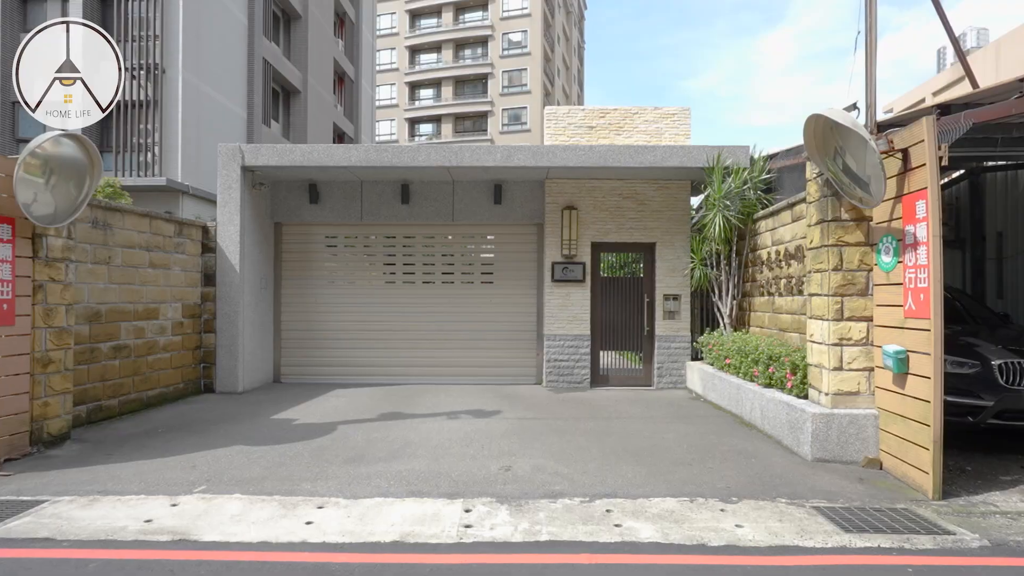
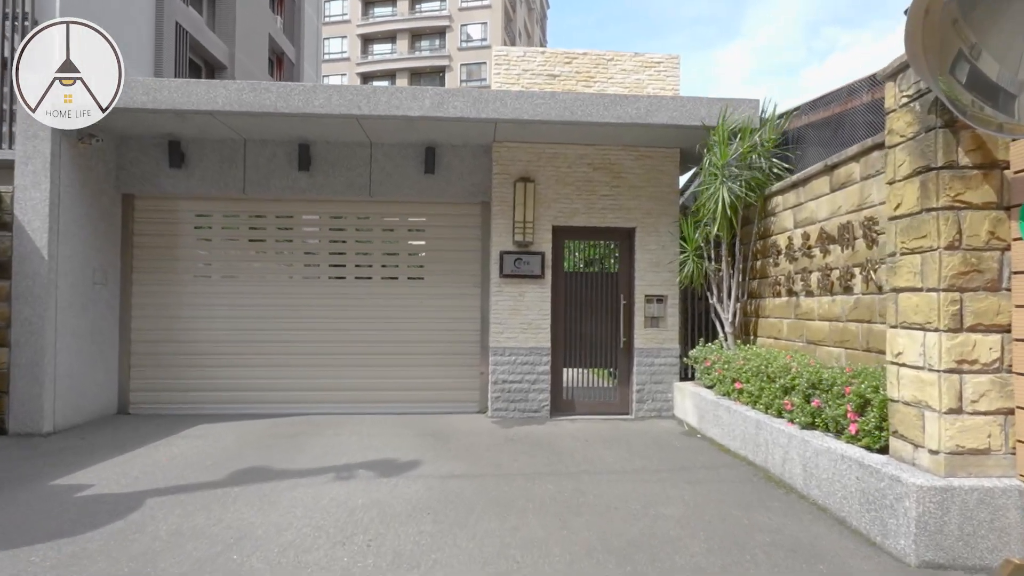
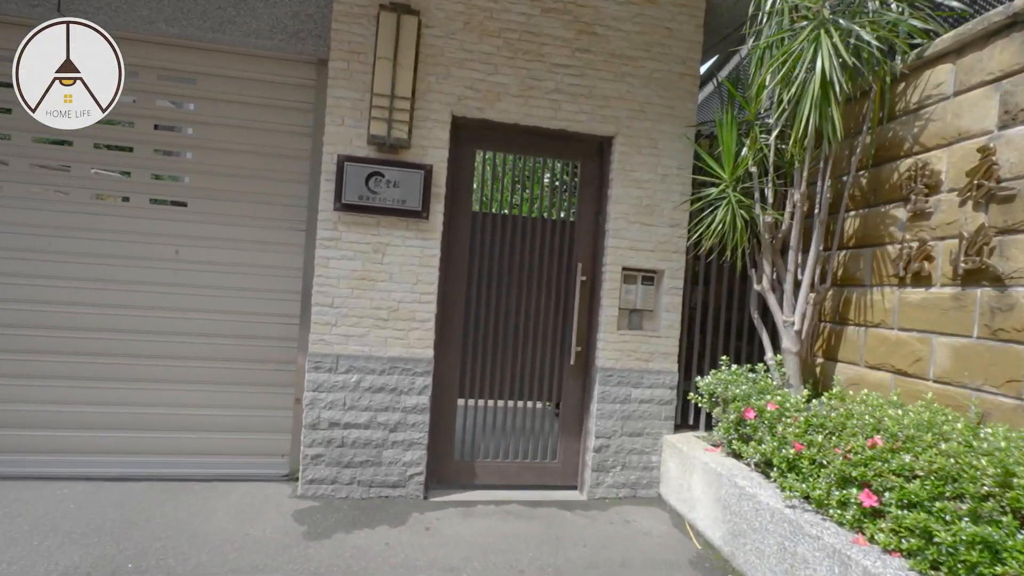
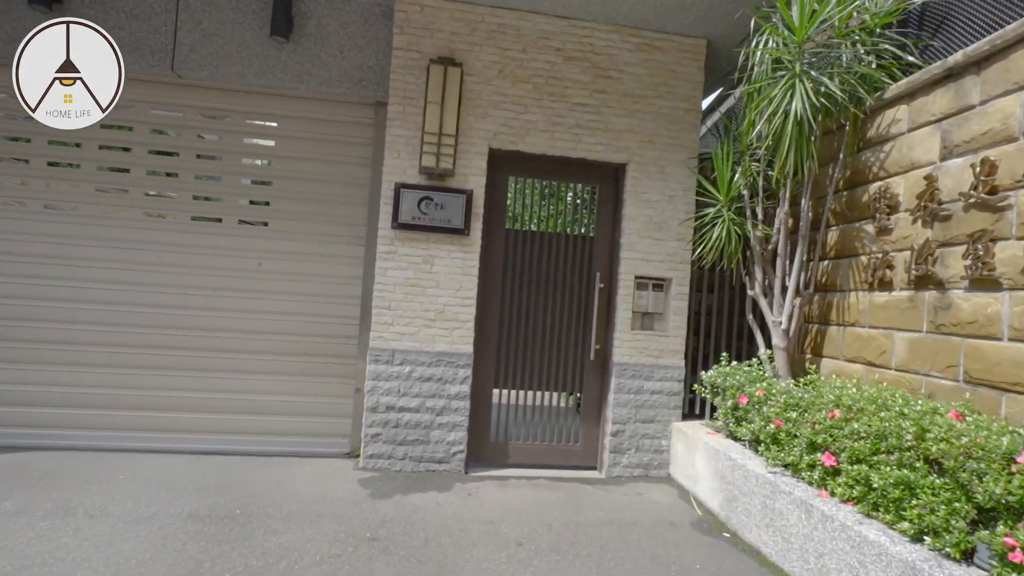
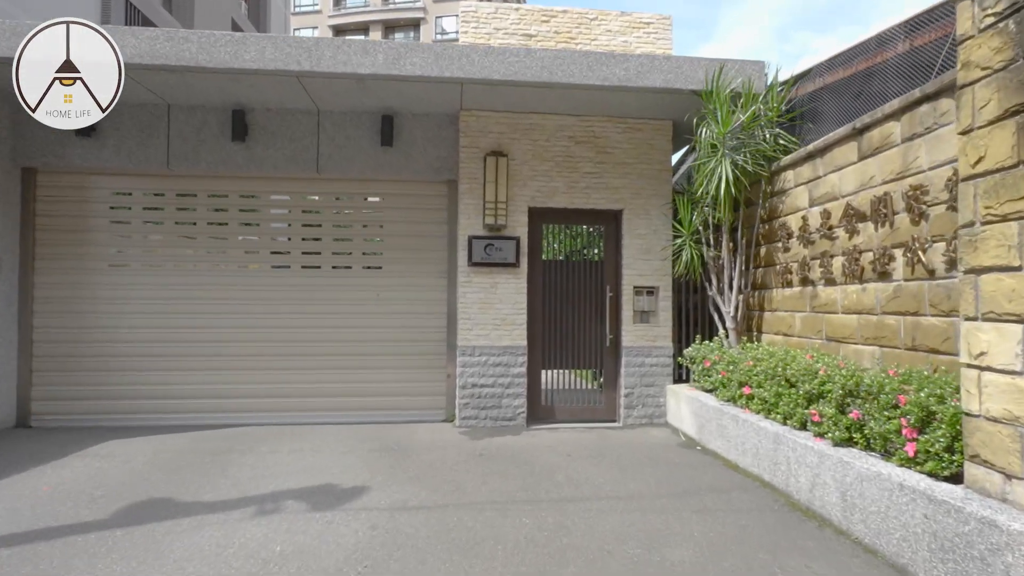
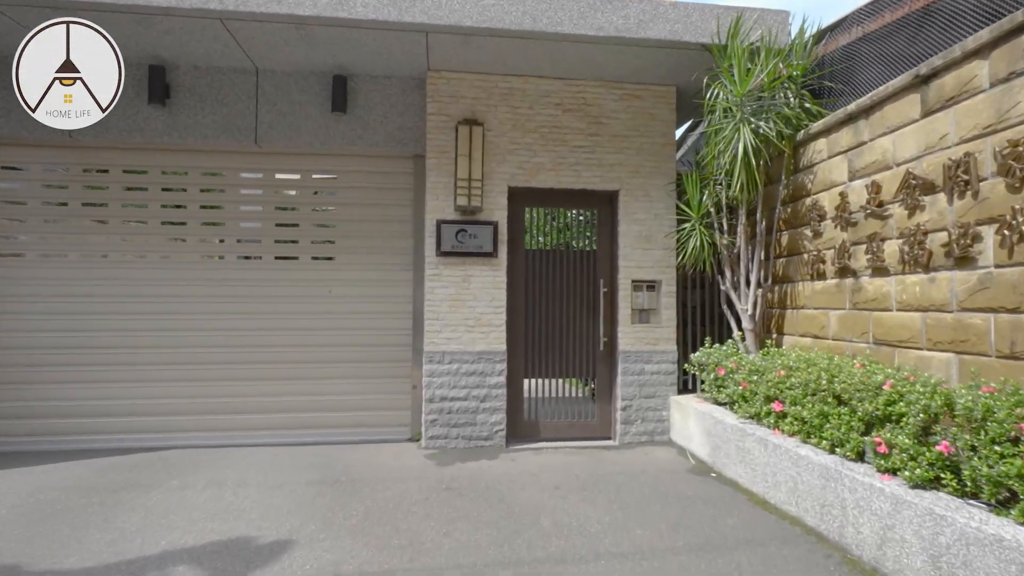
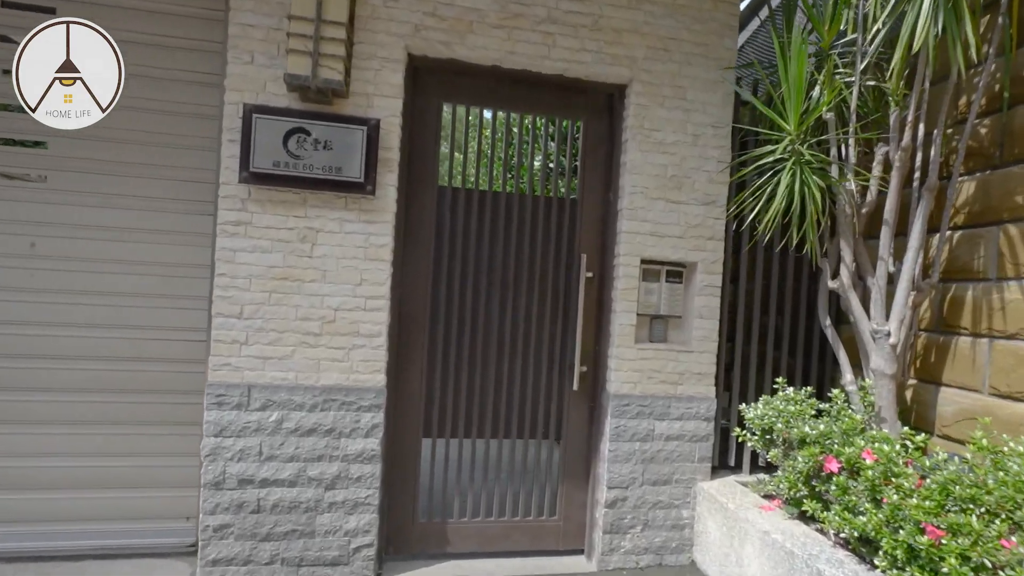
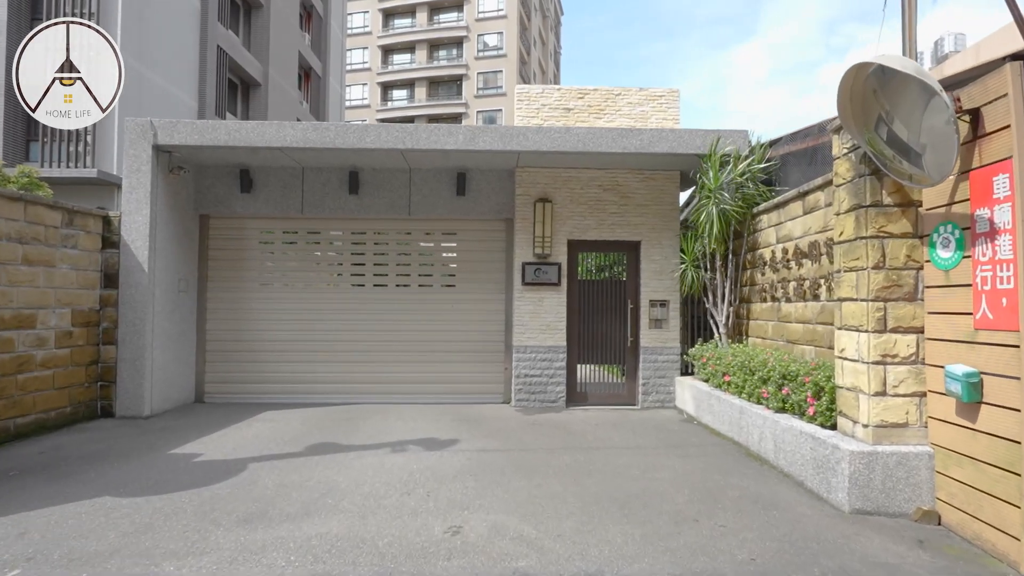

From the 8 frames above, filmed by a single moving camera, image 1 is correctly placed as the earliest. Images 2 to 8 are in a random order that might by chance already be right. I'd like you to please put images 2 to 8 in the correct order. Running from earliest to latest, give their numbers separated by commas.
8, 2, 5, 6, 4, 3, 7
